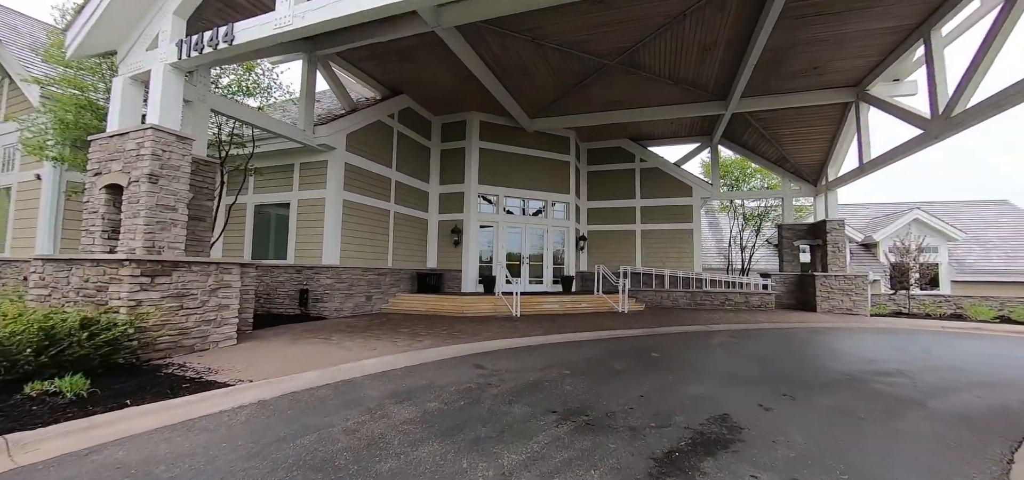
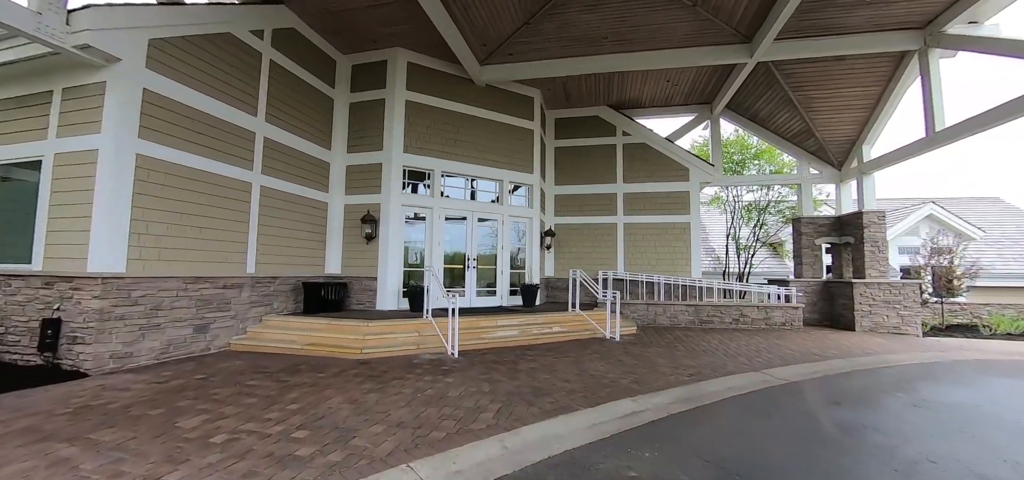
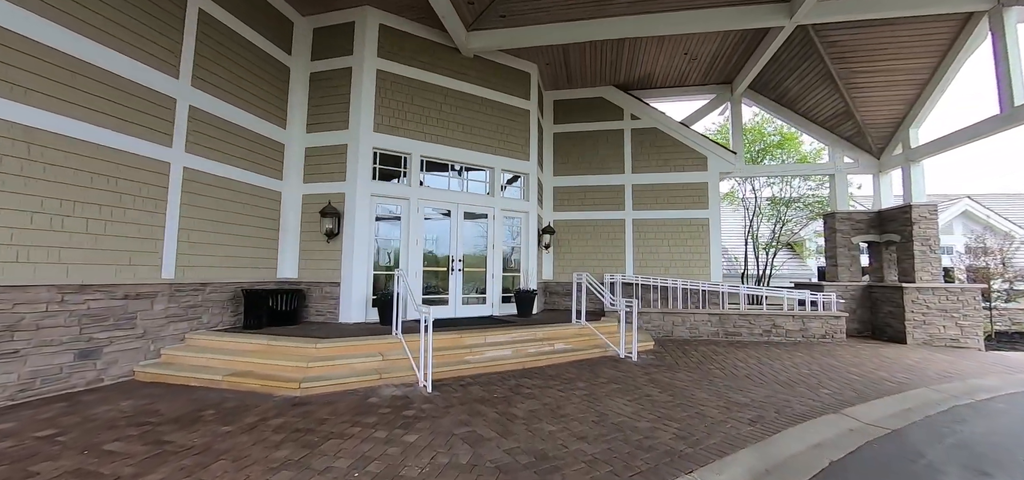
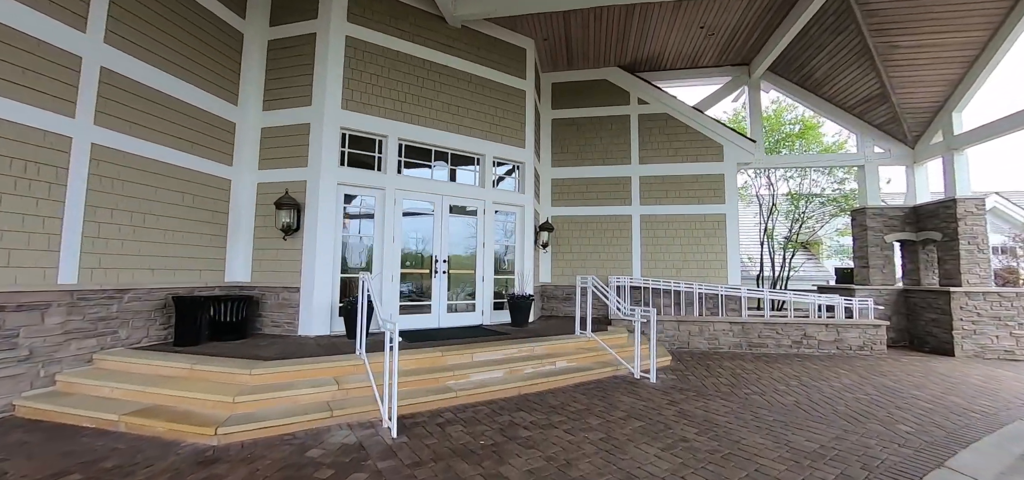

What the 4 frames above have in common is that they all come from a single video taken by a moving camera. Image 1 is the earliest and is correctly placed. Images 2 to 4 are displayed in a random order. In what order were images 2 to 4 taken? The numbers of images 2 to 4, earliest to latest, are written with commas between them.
2, 3, 4
